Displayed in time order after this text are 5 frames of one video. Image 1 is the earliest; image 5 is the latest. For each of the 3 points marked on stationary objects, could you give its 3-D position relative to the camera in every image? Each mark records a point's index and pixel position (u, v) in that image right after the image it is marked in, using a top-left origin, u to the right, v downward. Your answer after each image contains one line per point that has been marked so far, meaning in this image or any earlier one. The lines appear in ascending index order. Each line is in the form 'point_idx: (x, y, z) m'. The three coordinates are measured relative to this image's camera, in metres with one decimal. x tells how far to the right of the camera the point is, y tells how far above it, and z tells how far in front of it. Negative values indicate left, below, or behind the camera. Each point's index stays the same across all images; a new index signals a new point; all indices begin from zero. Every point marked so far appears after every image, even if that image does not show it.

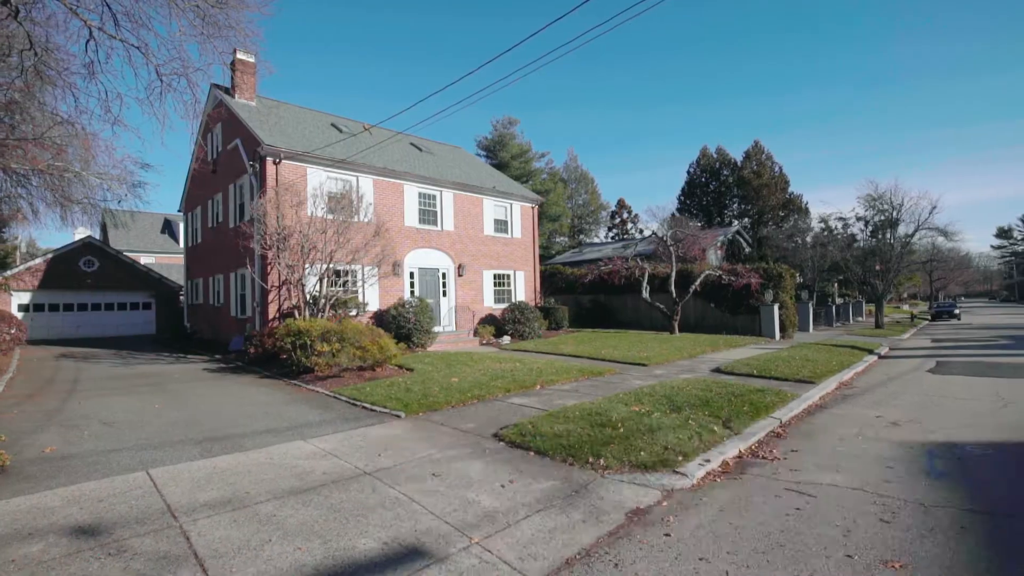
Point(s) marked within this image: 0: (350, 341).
0: (-3.1, -1.0, +10.2) m
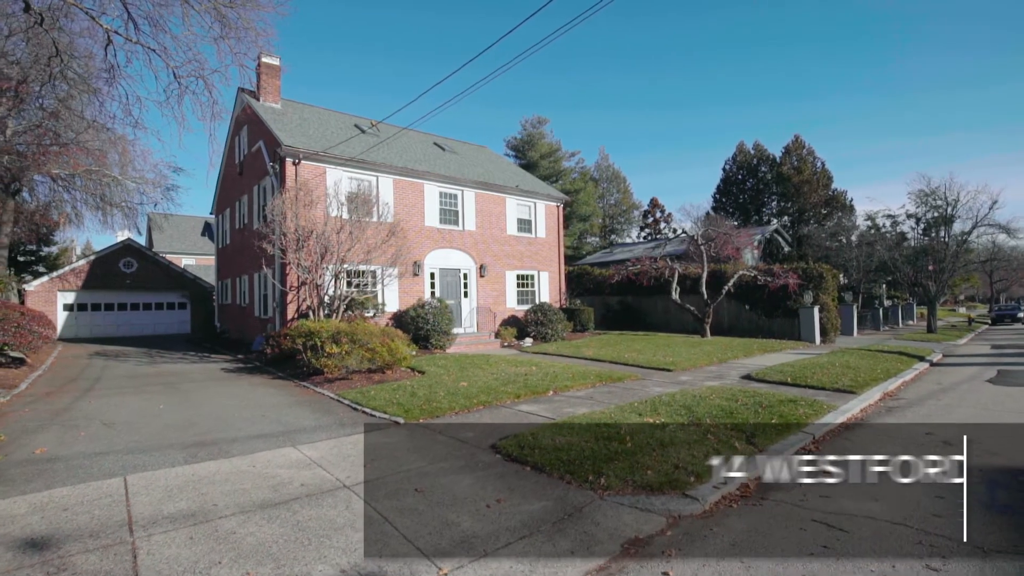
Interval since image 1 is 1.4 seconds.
0: (-2.8, -1.0, +9.9) m
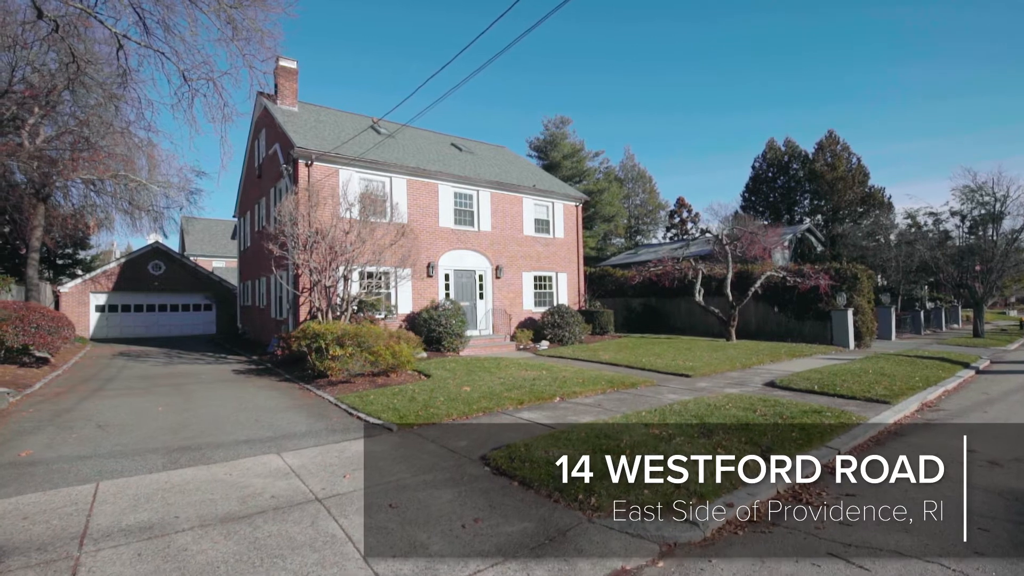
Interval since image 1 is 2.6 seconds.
0: (-2.7, -1.0, +9.7) m
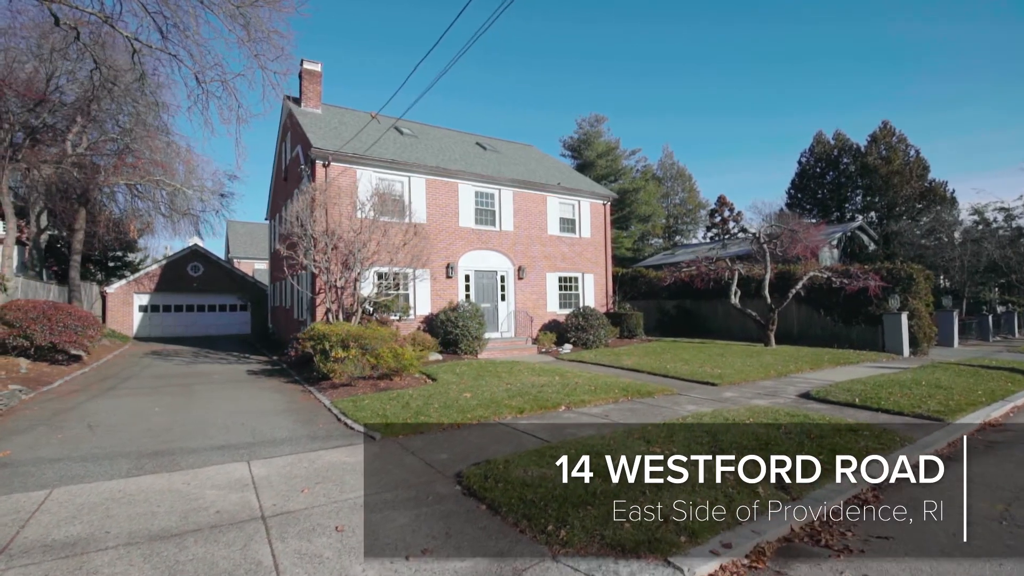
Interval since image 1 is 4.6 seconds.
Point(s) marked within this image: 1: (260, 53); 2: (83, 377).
0: (-2.5, -1.0, +9.3) m
1: (-5.0, +4.7, +10.8) m
2: (-9.1, -1.9, +11.6) m
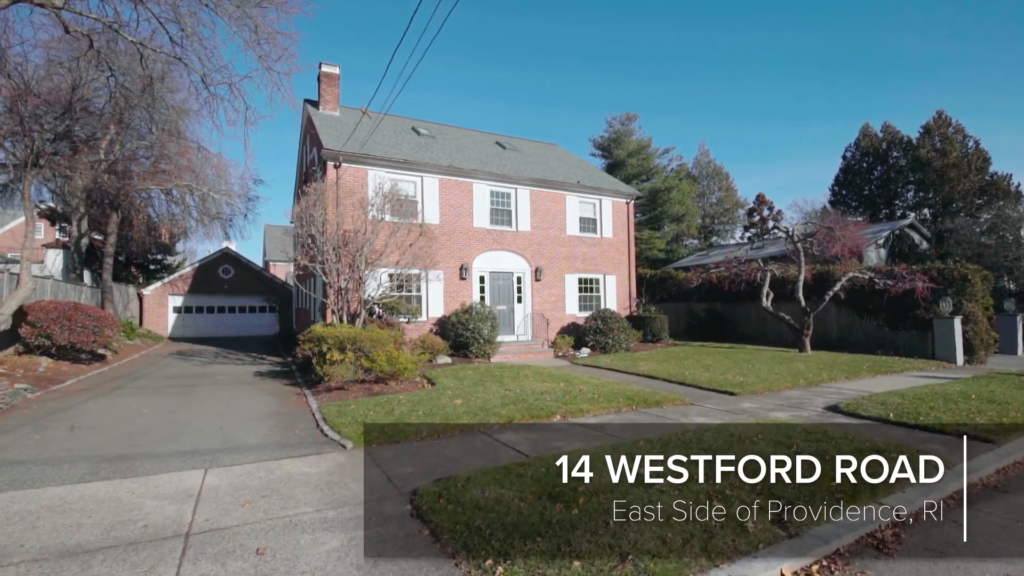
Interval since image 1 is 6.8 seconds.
0: (-2.5, -1.0, +9.0) m
1: (-4.9, +4.7, +10.7) m
2: (-8.9, -1.9, +11.8) m
